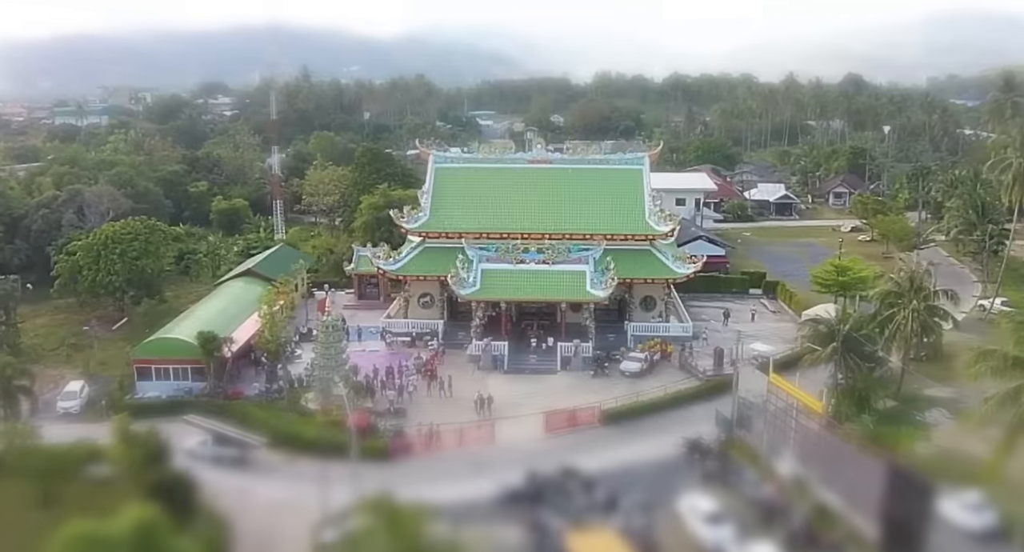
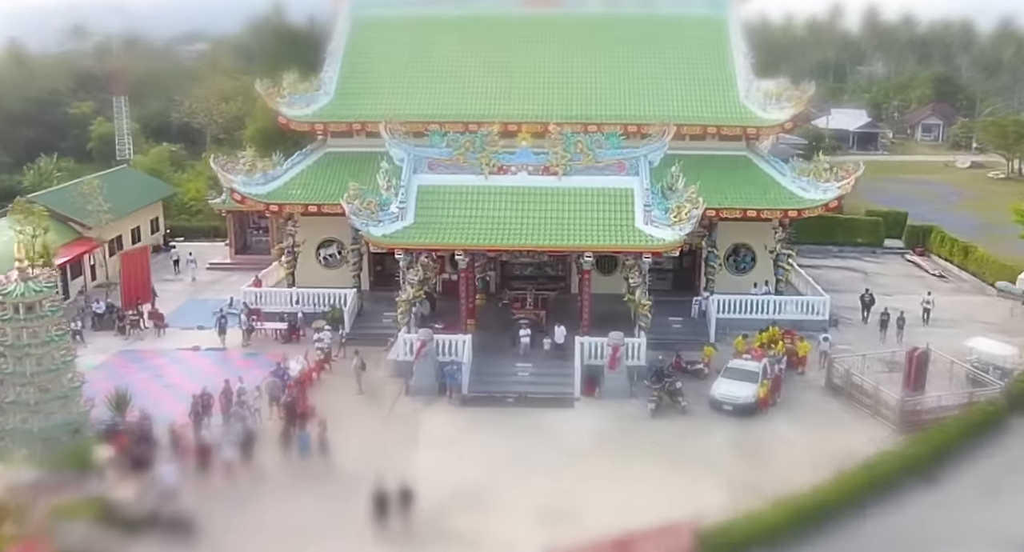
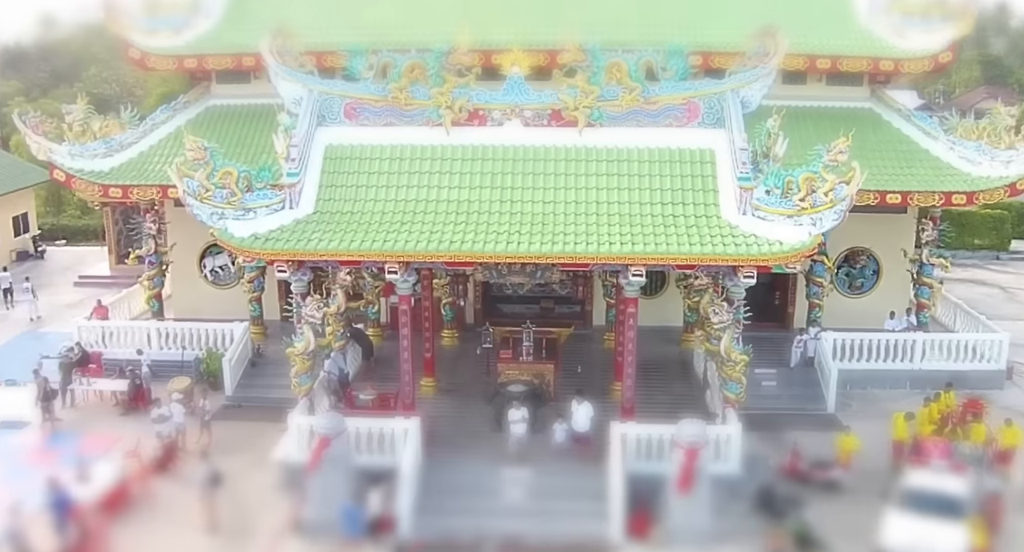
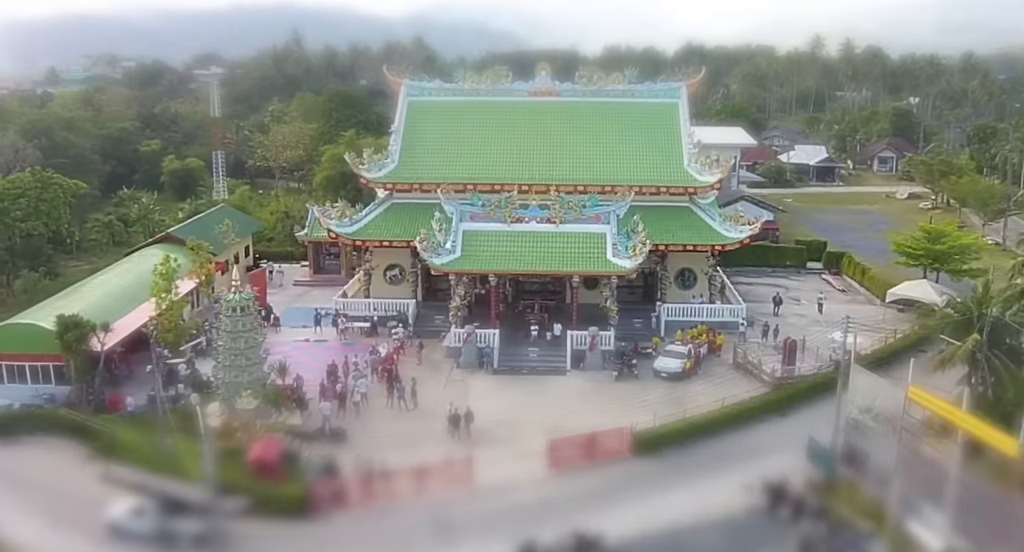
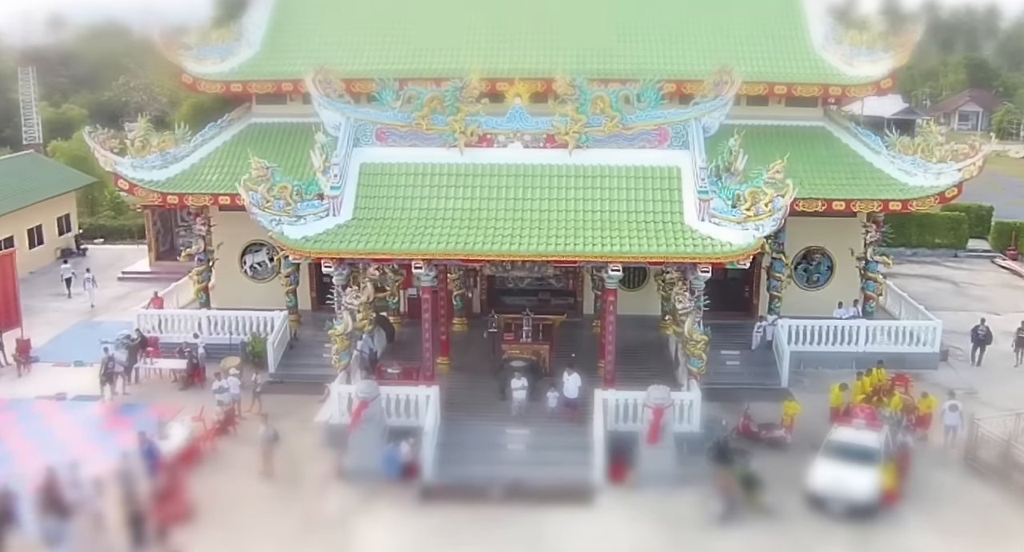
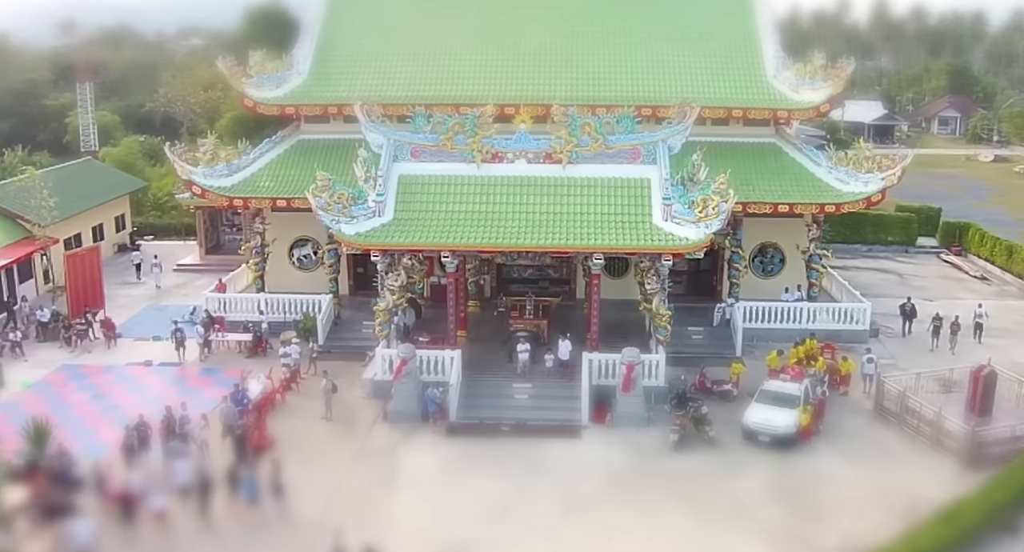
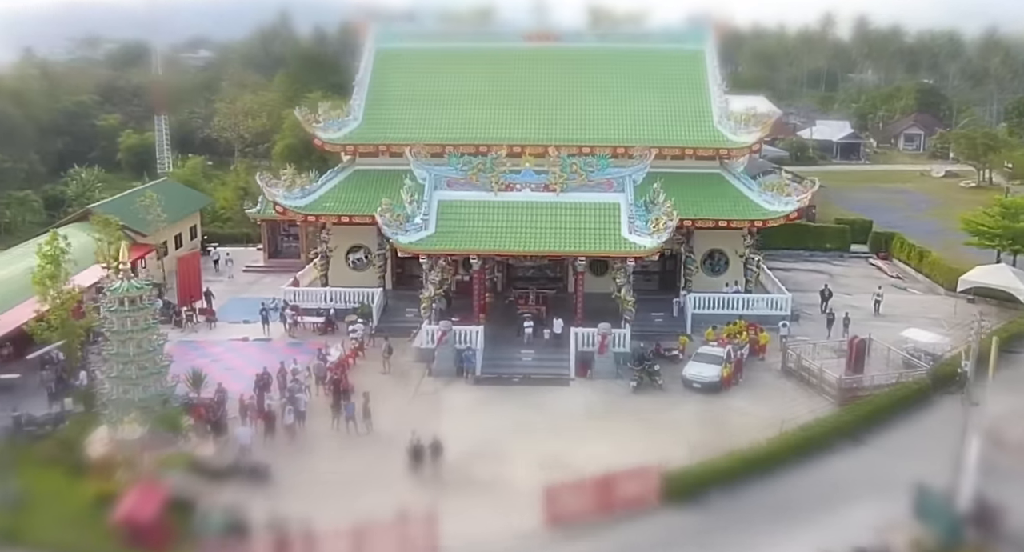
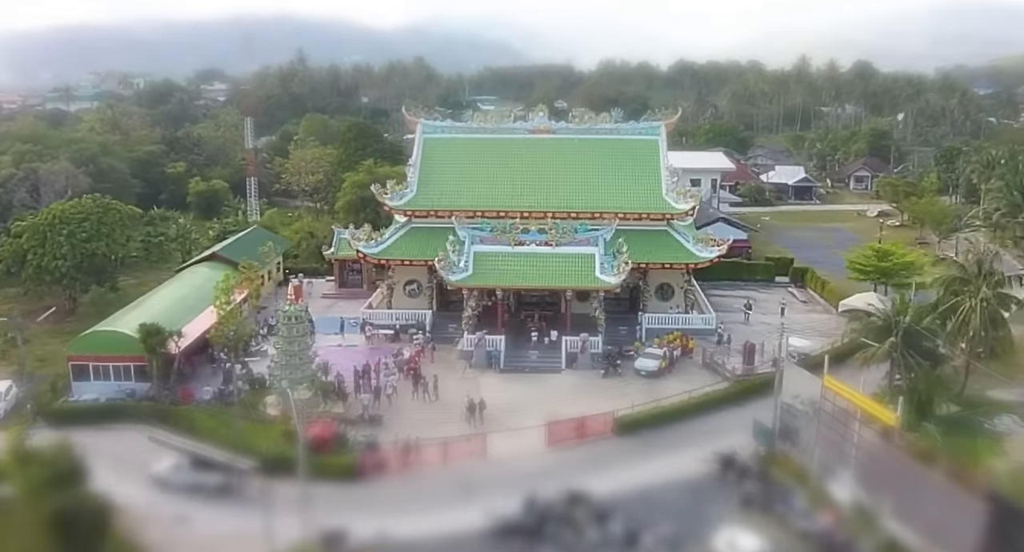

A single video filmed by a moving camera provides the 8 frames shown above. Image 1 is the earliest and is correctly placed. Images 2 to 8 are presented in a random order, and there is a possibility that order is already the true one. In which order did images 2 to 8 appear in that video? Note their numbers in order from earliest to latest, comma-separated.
8, 4, 7, 2, 6, 5, 3
